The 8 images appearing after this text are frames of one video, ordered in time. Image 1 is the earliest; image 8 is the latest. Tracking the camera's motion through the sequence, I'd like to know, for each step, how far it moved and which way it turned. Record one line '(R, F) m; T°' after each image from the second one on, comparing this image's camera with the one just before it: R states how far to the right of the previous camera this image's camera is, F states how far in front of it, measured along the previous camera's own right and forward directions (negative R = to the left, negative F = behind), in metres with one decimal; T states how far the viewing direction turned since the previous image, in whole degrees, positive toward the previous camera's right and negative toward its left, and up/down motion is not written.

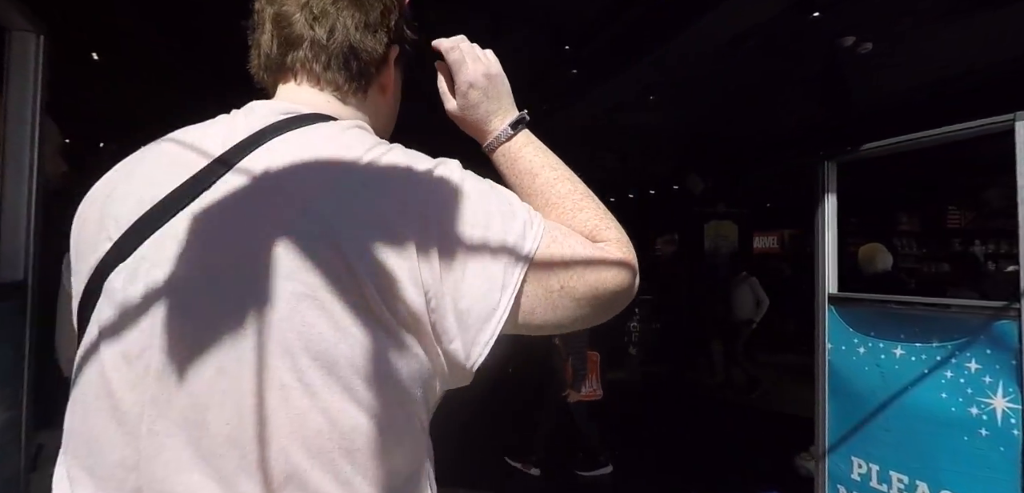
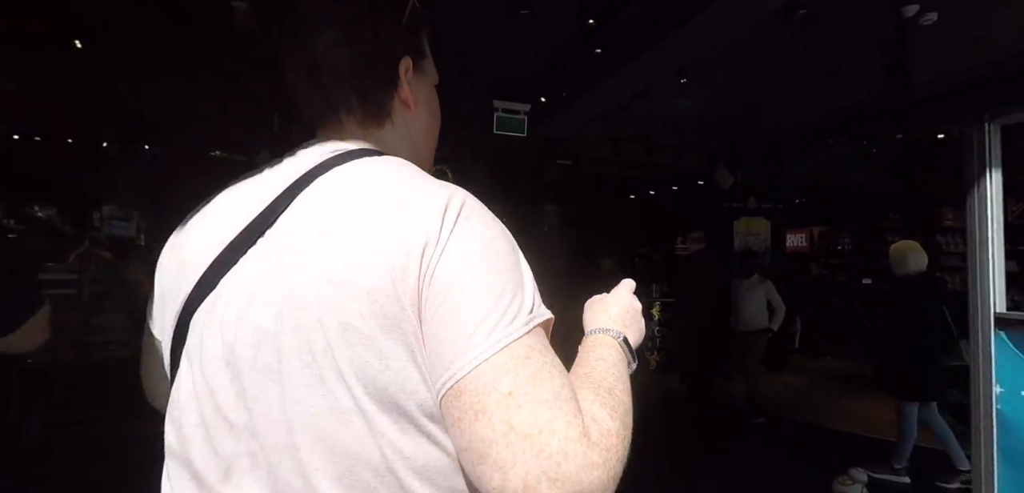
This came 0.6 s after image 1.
(0.0, +0.4) m; -2°
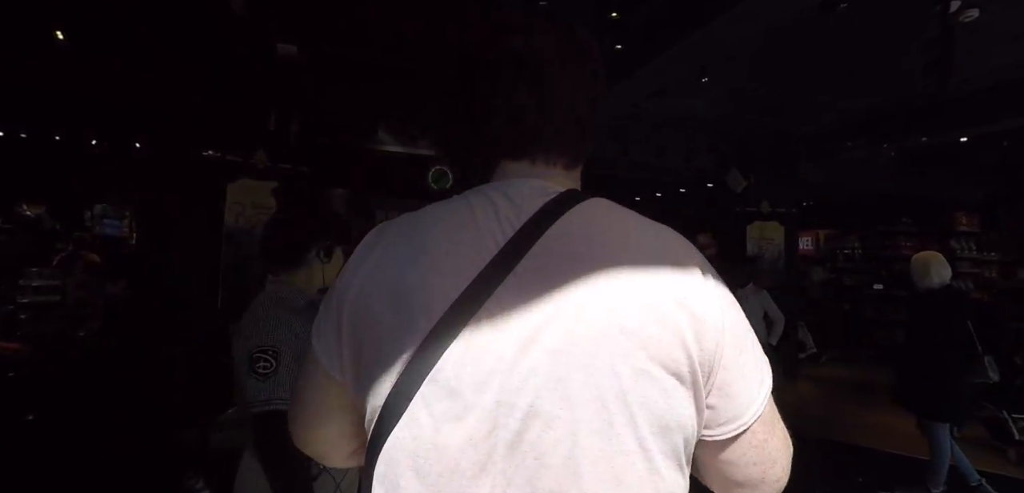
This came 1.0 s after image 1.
(-0.1, +0.2) m; 0°
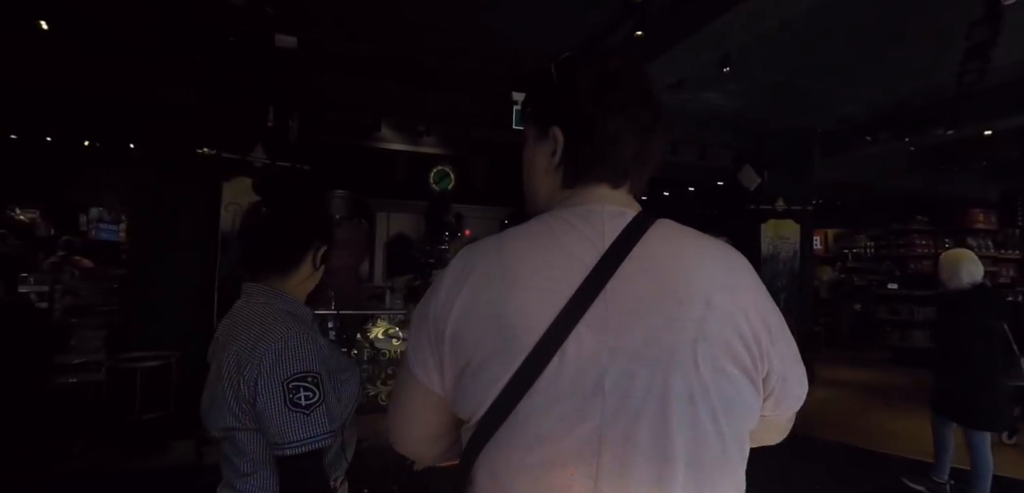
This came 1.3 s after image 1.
(-0.1, +0.2) m; 0°
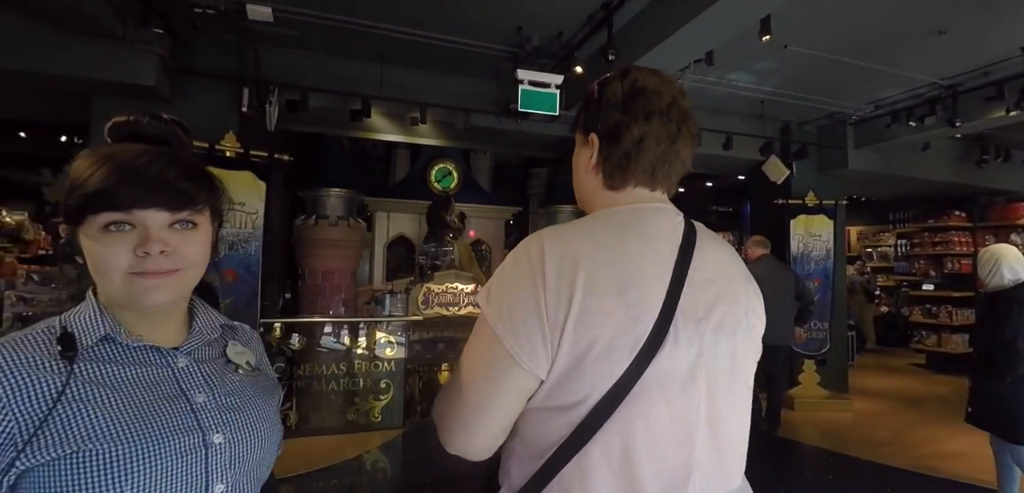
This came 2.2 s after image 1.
(0.0, +0.4) m; -1°
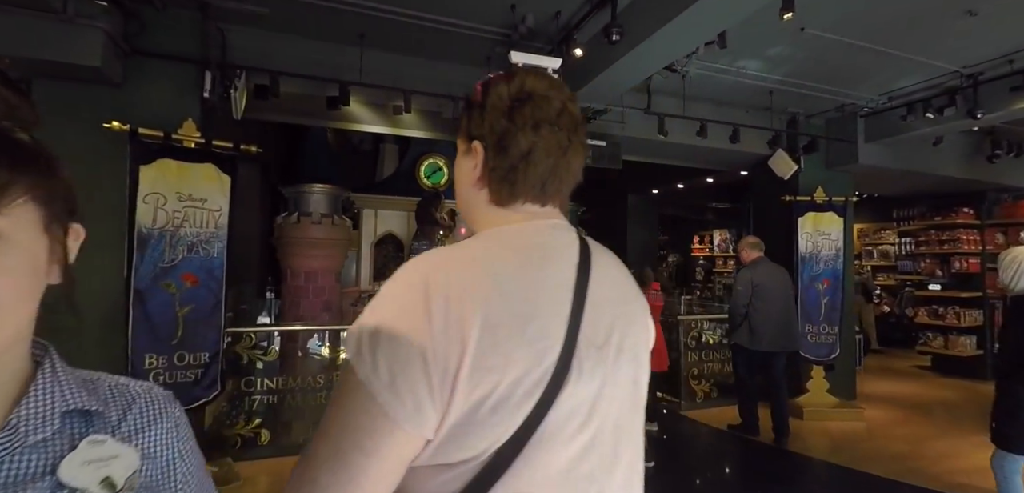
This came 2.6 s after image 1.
(0.0, +0.3) m; +1°
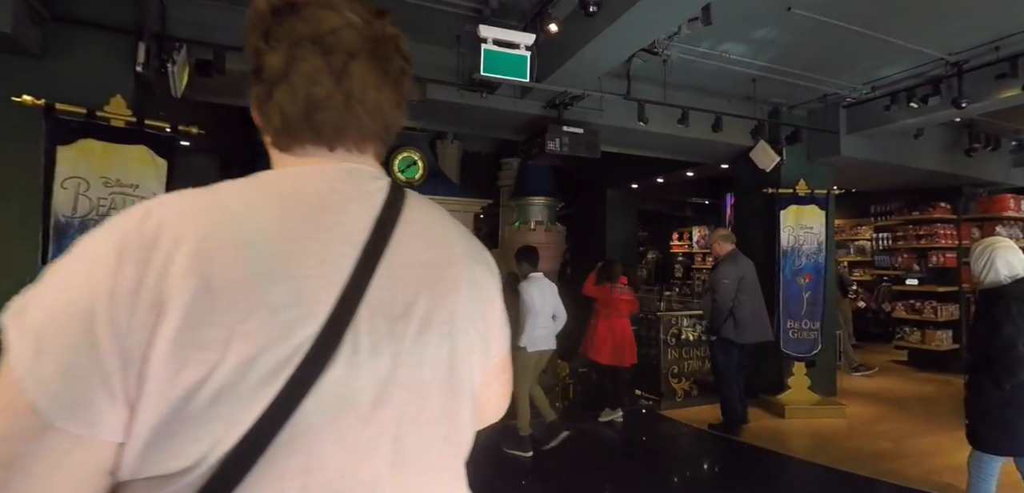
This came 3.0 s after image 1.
(+0.1, +0.2) m; +2°
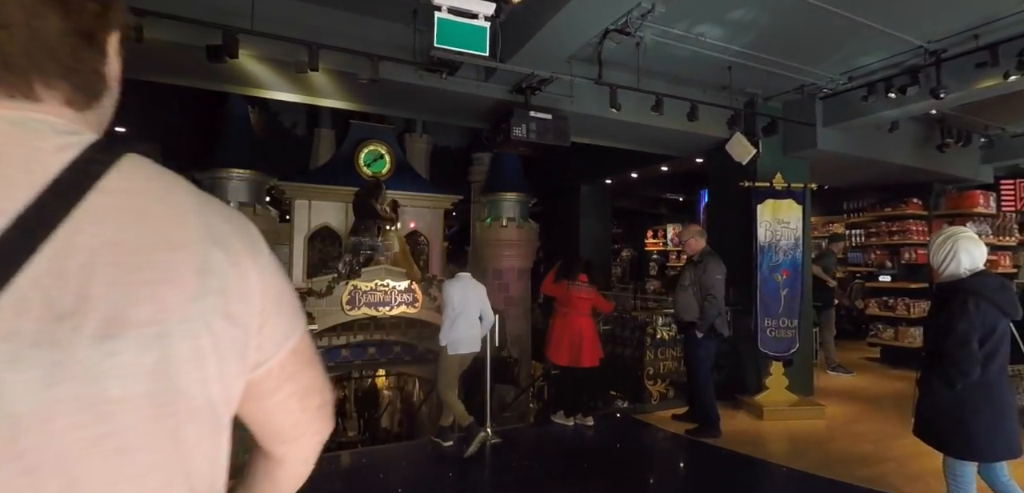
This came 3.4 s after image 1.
(+0.1, +0.3) m; +3°
